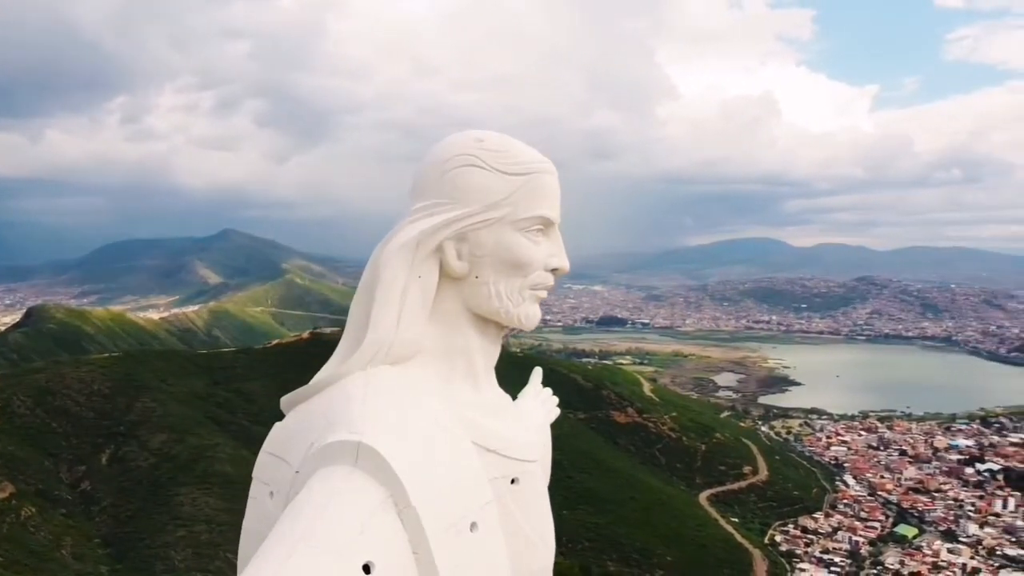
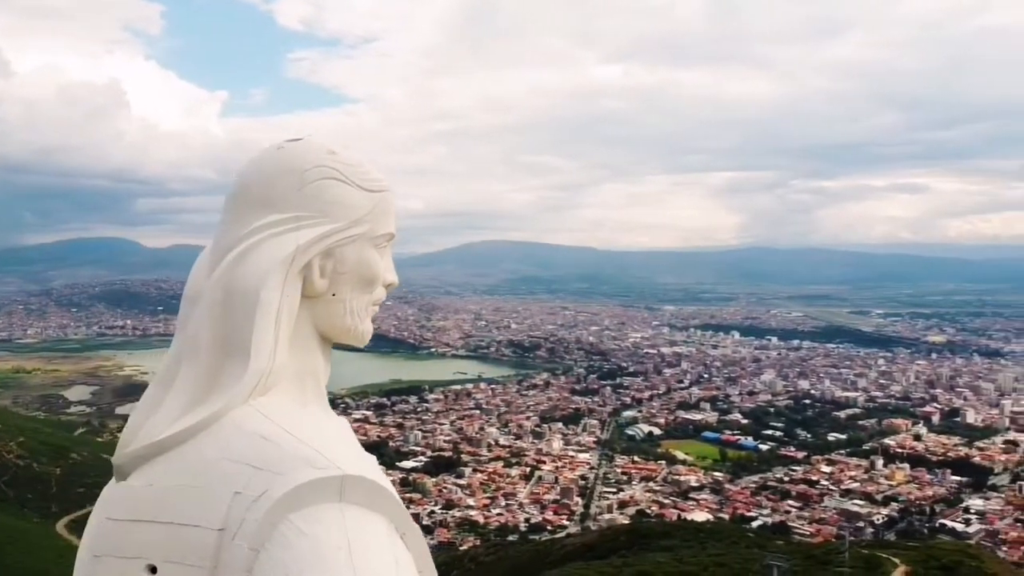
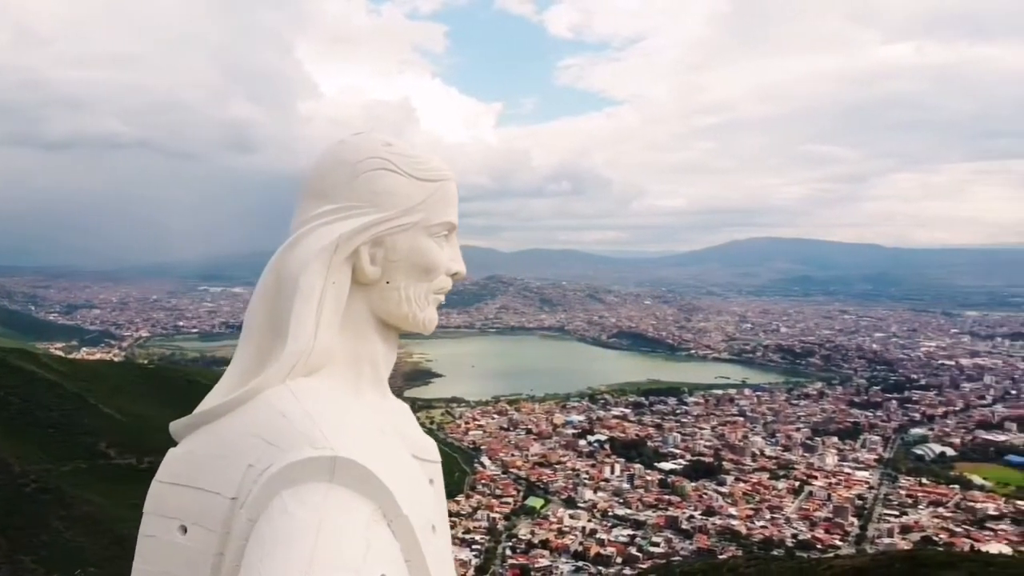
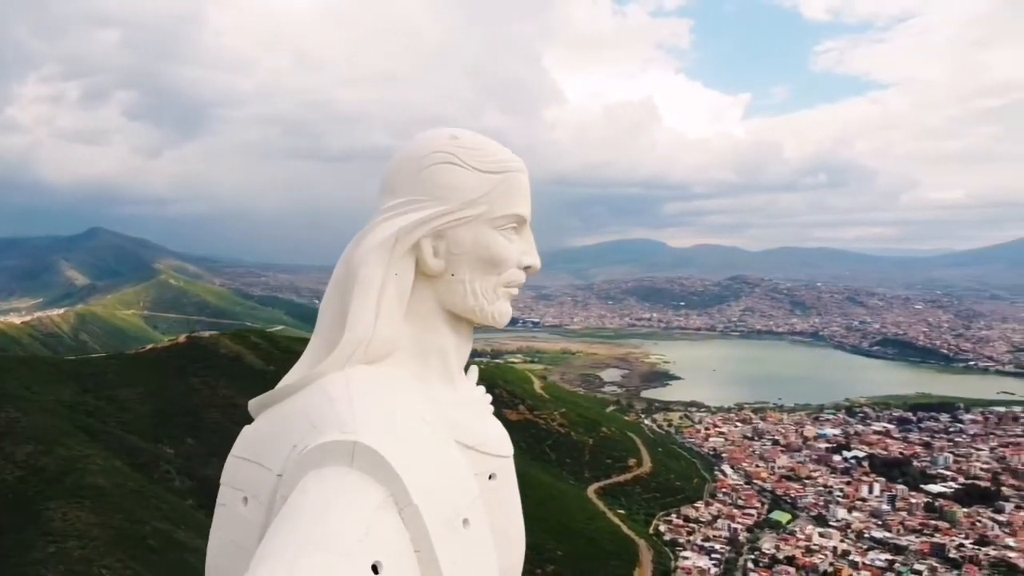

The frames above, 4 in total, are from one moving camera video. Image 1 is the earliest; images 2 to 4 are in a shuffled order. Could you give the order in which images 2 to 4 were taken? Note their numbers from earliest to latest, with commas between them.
4, 3, 2
